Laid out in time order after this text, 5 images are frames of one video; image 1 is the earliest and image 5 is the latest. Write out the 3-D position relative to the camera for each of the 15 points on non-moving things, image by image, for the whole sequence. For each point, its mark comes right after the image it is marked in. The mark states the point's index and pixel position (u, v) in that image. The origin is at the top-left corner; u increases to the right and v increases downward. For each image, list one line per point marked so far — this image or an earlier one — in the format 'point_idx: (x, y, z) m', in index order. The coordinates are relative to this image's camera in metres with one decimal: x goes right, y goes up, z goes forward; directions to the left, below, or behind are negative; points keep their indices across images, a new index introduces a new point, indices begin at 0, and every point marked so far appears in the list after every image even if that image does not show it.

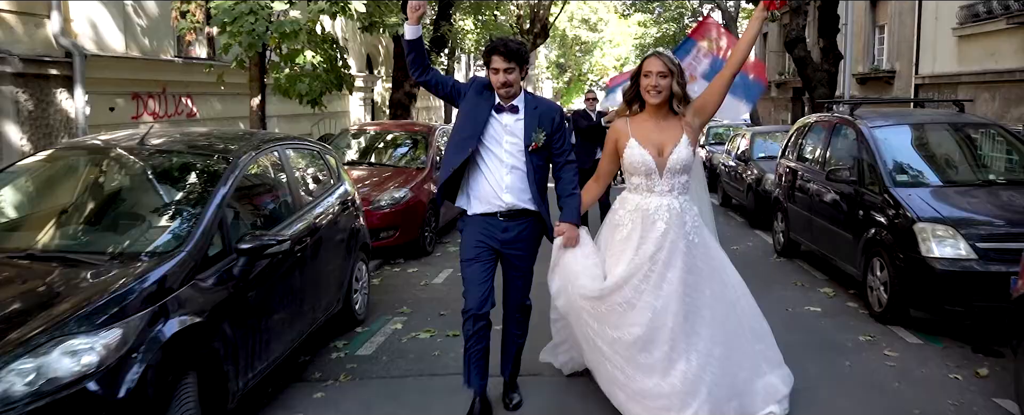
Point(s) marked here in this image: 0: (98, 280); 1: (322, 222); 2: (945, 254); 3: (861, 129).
0: (-1.9, -0.3, +3.3) m
1: (-1.3, -0.1, +5.4) m
2: (+3.1, -0.3, +5.6) m
3: (+3.3, +0.7, +7.4) m
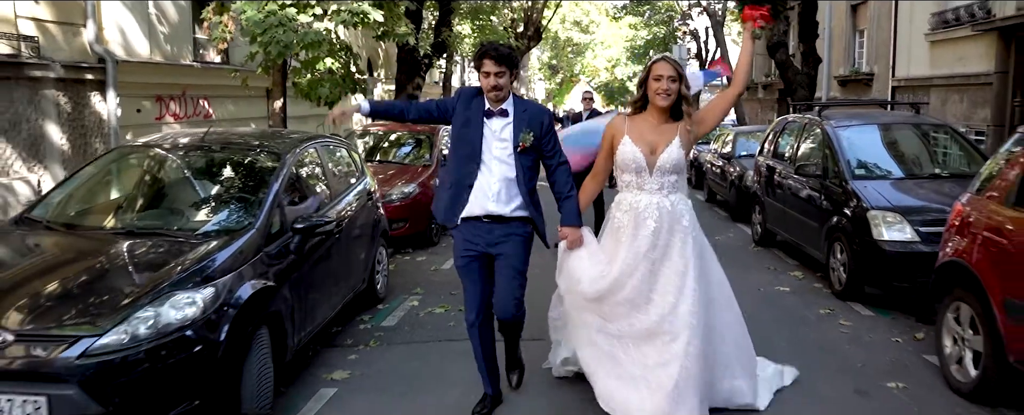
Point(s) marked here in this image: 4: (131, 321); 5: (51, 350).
0: (-1.8, -0.2, +4.1) m
1: (-1.3, 0.0, +6.2) m
2: (+3.1, -0.2, +6.4) m
3: (+3.3, +0.8, +8.2) m
4: (-1.7, -0.5, +3.5) m
5: (-2.0, -0.6, +3.4) m
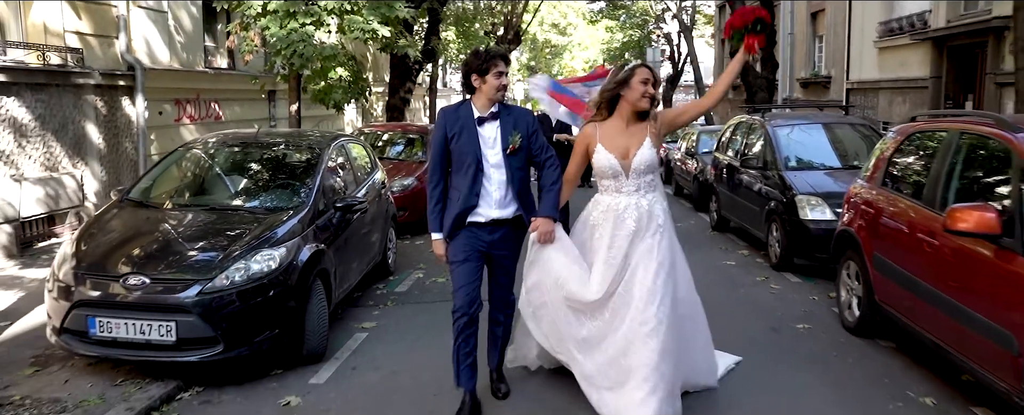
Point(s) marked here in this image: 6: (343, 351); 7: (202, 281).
0: (-1.9, -0.1, +5.3) m
1: (-1.3, +0.1, +7.4) m
2: (+3.0, -0.1, +7.8) m
3: (+3.1, +1.0, +9.6) m
4: (-1.7, -0.4, +4.7) m
5: (-2.0, -0.5, +4.6) m
6: (-1.2, -1.0, +5.5) m
7: (-1.8, -0.4, +4.6) m
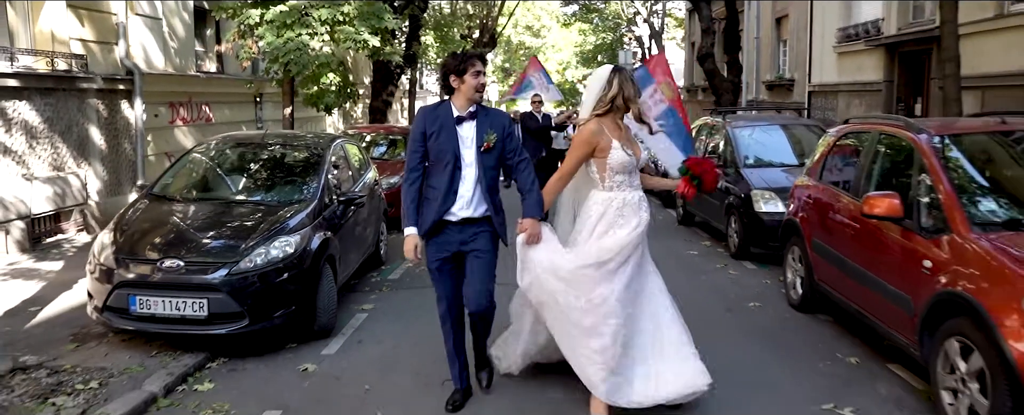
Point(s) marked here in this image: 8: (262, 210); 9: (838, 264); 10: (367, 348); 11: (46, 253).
0: (-2.0, -0.1, +6.0) m
1: (-1.5, +0.1, +8.1) m
2: (+2.8, 0.0, +8.6) m
3: (+2.9, +1.0, +10.4) m
4: (-1.8, -0.3, +5.4) m
5: (-2.1, -0.4, +5.3) m
6: (-1.3, -1.0, +6.2) m
7: (-1.9, -0.4, +5.3) m
8: (-2.0, 0.0, +6.1) m
9: (+2.4, -0.4, +5.7) m
10: (-1.1, -1.0, +5.8) m
11: (-5.4, -0.5, +9.1) m
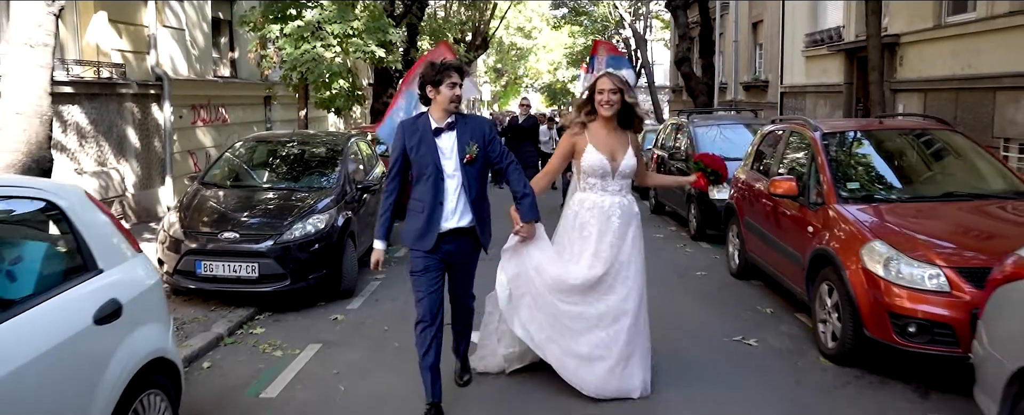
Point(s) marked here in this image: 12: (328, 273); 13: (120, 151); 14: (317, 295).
0: (-2.1, +0.1, +7.4) m
1: (-1.7, +0.3, +9.5) m
2: (+2.7, +0.1, +10.0) m
3: (+2.7, +1.2, +11.8) m
4: (-1.9, -0.2, +6.8) m
5: (-2.2, -0.3, +6.6) m
6: (-1.4, -0.8, +7.6) m
7: (-2.0, -0.2, +6.7) m
8: (-2.1, +0.1, +7.5) m
9: (+2.3, -0.3, +7.1) m
10: (-1.2, -0.9, +7.1) m
11: (-5.5, -0.4, +10.4) m
12: (-1.7, -0.6, +7.0) m
13: (-5.9, +0.9, +11.7) m
14: (-1.9, -0.8, +7.4) m
